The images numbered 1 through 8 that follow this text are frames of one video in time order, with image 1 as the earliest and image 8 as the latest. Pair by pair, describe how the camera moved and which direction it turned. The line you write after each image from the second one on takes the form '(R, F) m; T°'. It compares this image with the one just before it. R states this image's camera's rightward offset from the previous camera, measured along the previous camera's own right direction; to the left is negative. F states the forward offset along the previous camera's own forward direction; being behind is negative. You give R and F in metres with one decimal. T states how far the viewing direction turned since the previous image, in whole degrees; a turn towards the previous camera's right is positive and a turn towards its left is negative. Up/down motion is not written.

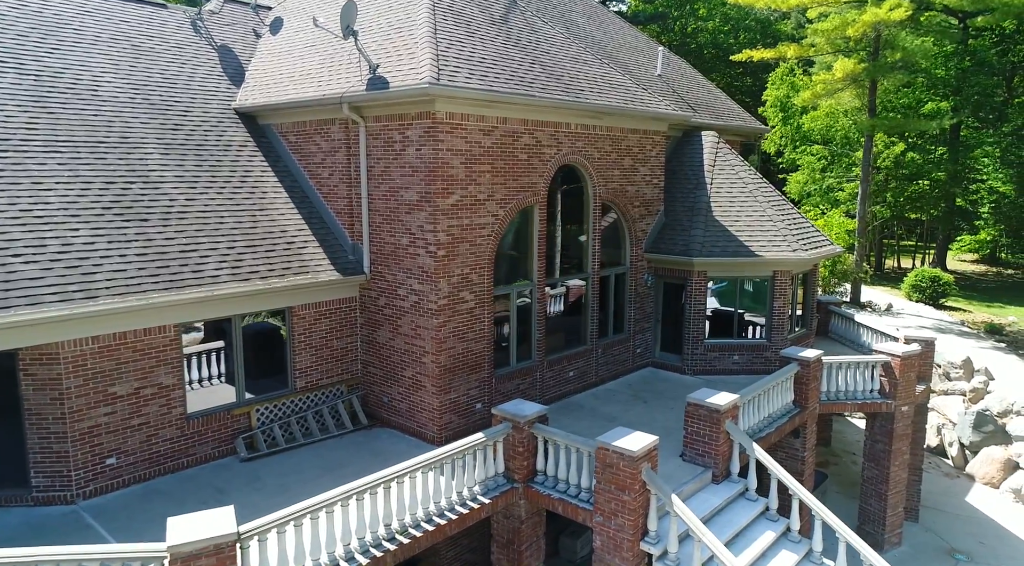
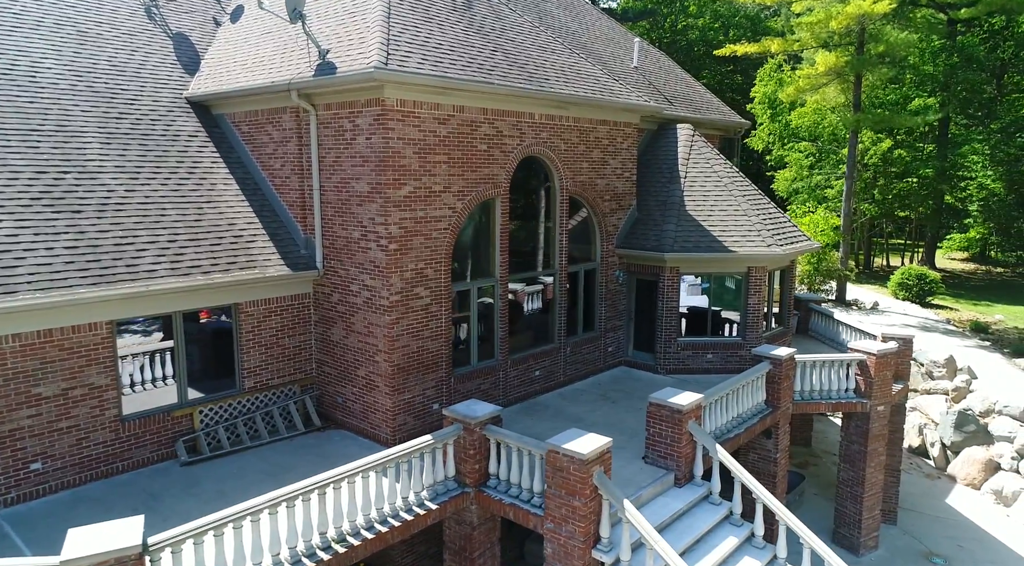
(+0.7, +0.6) m; 0°
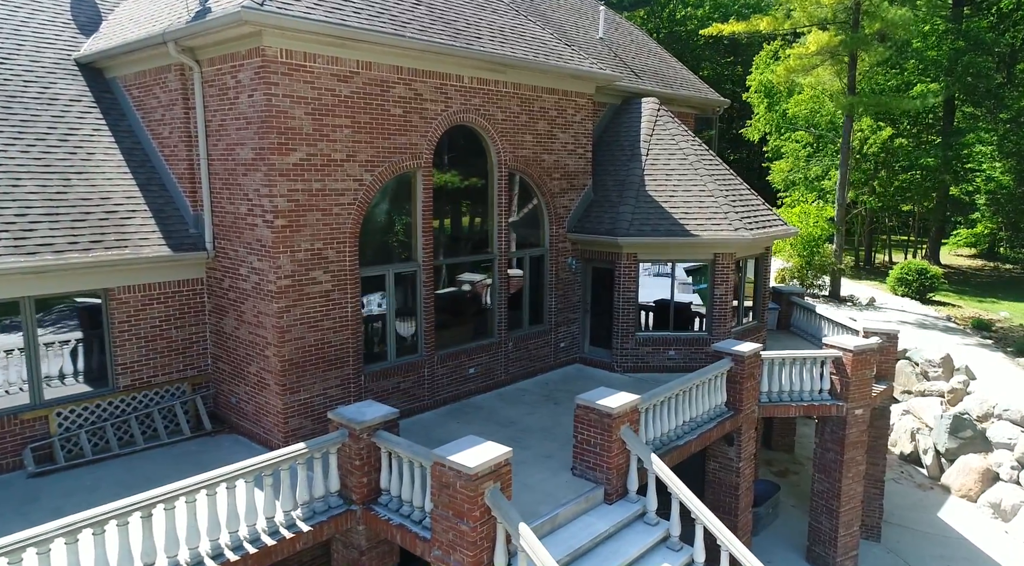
(+1.5, +1.8) m; -1°
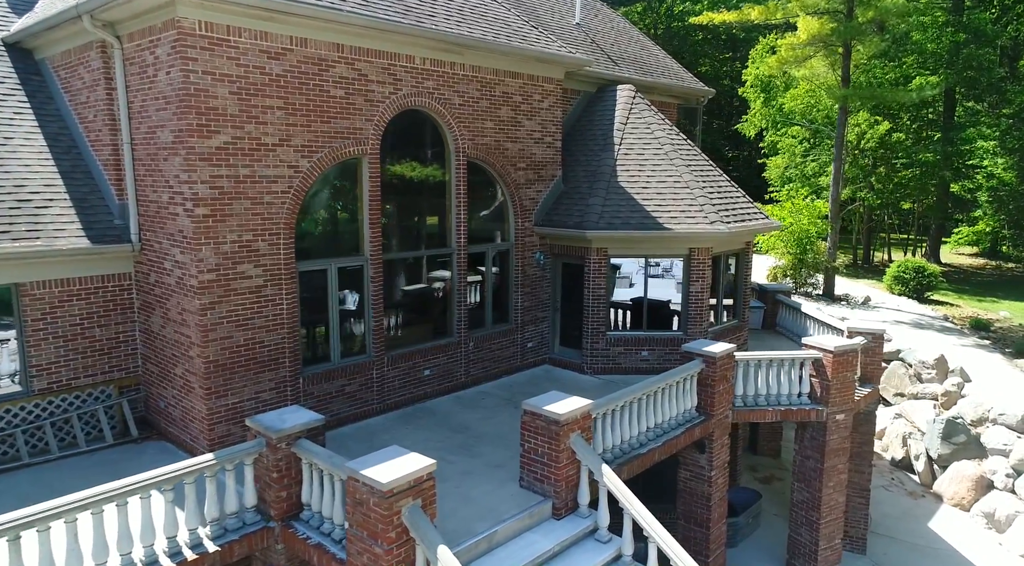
(+0.8, +0.9) m; 0°
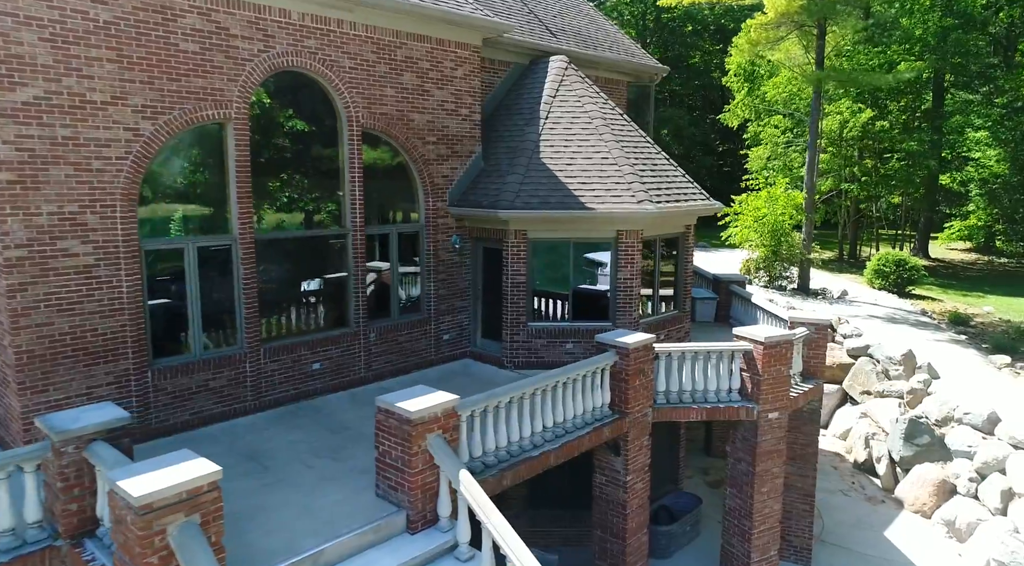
(+1.7, +1.4) m; 0°
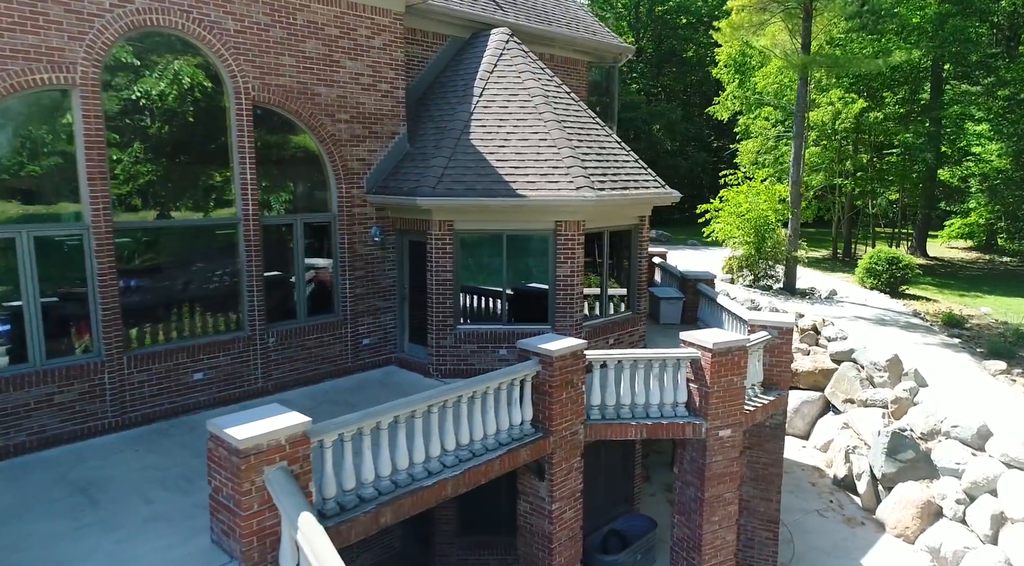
(+1.3, +1.6) m; 0°
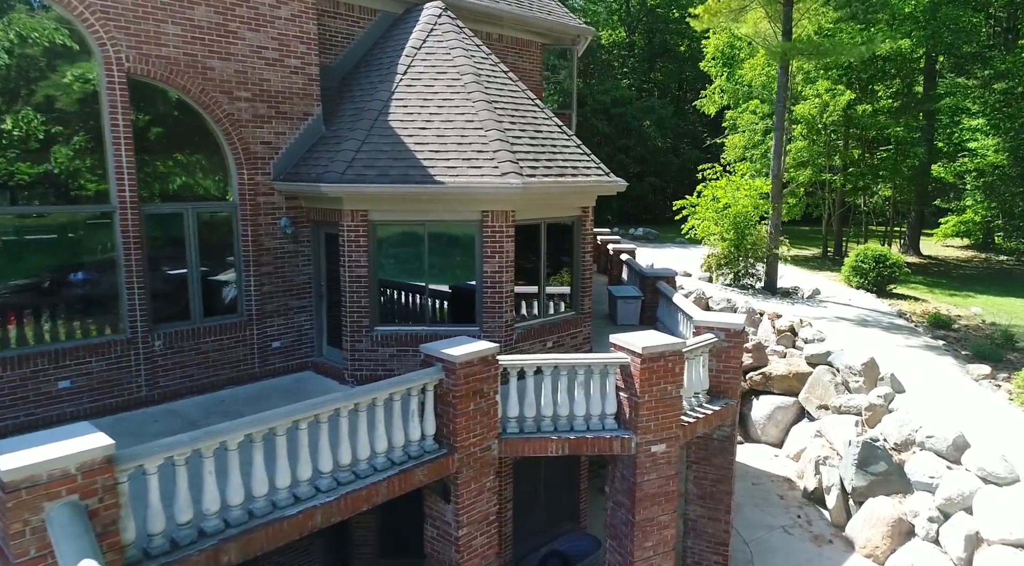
(+1.2, +1.2) m; 0°
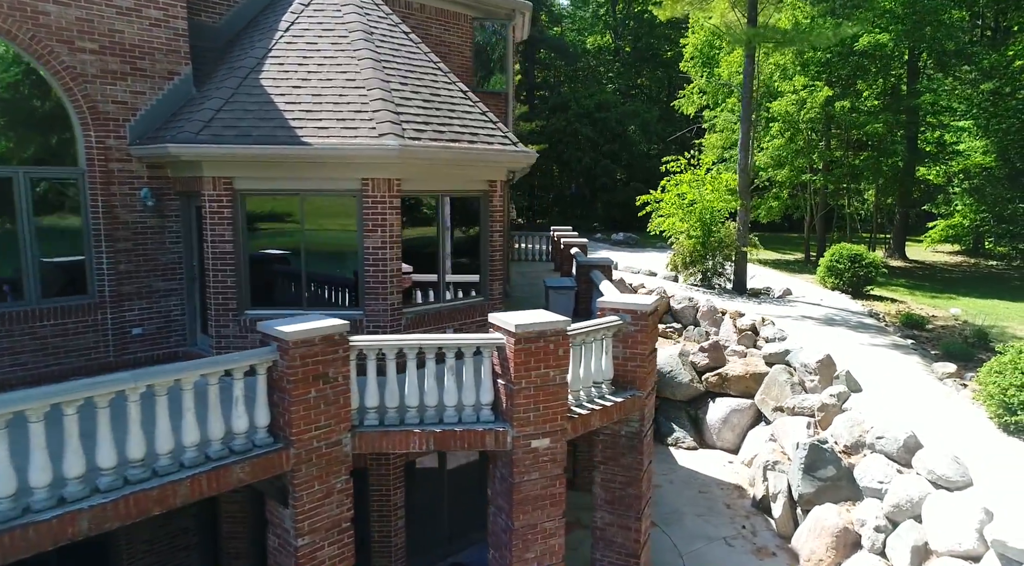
(+1.6, +1.3) m; 0°
